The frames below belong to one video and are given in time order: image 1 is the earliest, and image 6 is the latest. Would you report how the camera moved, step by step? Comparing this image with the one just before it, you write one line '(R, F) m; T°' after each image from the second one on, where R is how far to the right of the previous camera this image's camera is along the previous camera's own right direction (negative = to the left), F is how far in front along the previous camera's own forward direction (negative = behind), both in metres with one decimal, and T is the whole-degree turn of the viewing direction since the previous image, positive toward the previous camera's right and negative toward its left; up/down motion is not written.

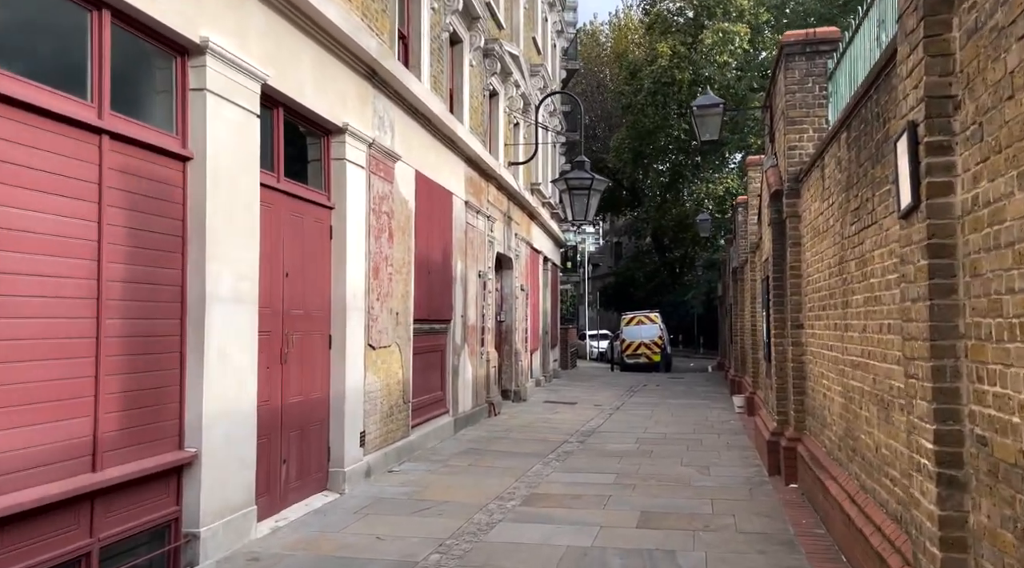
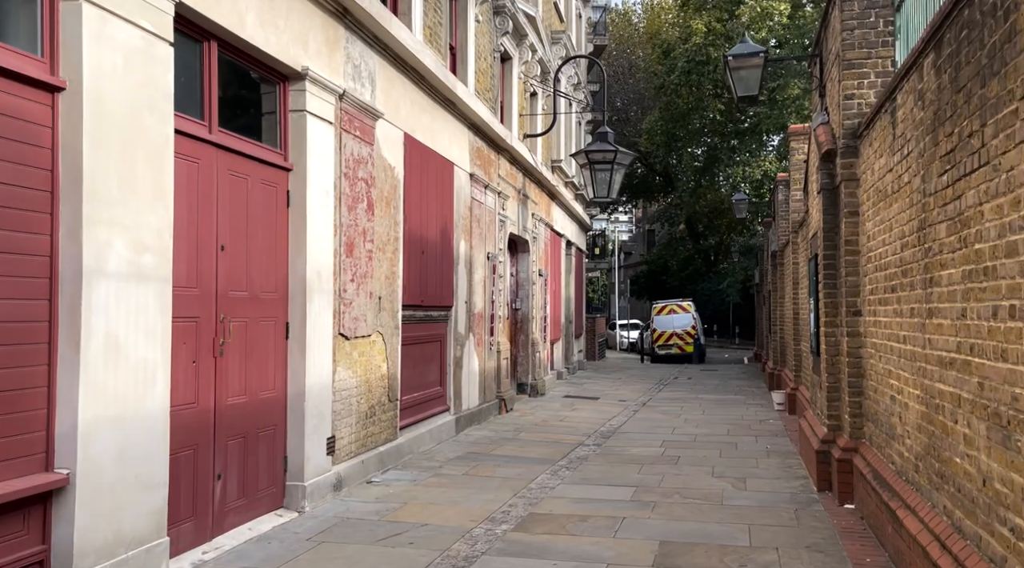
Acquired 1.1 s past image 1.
(+0.3, +1.5) m; -2°
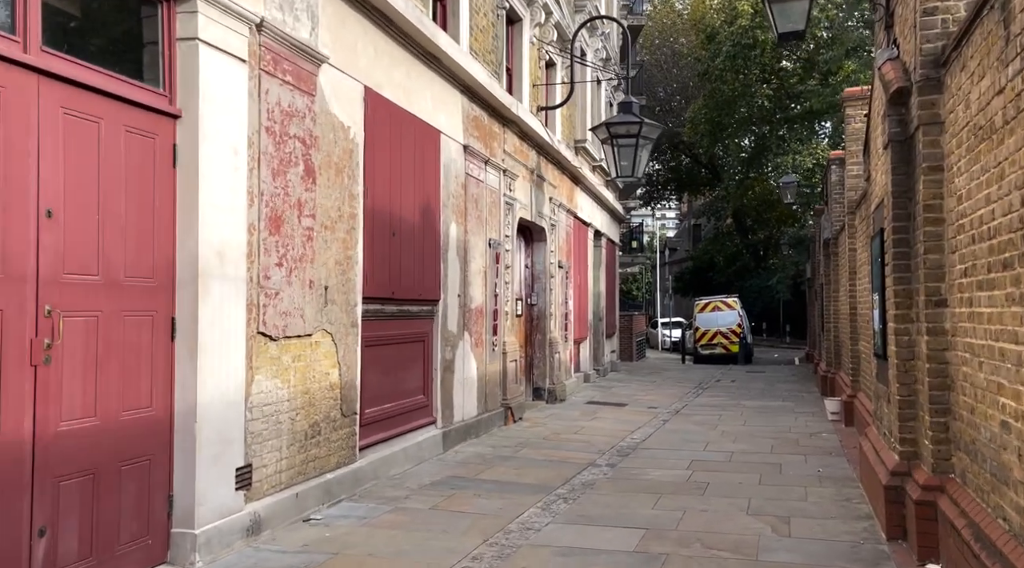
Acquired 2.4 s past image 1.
(+0.6, +1.9) m; -3°
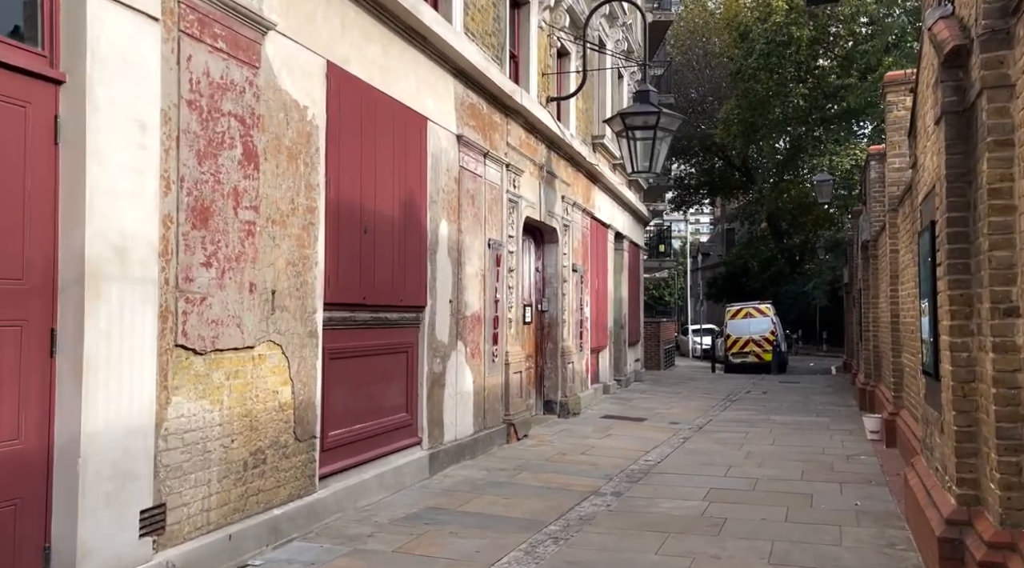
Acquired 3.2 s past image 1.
(+0.4, +1.1) m; -2°
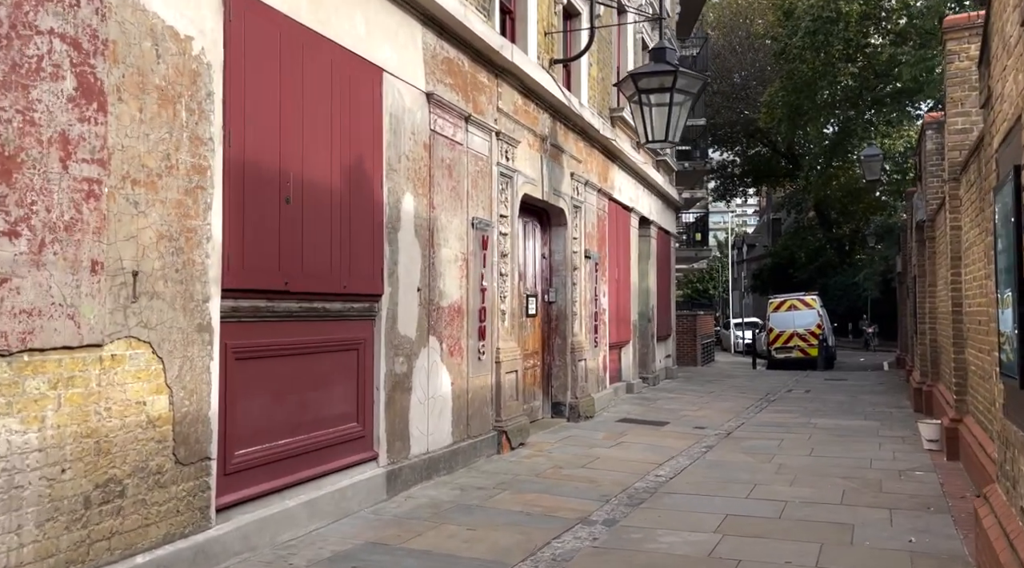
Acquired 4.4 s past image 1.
(+0.6, +1.6) m; -3°
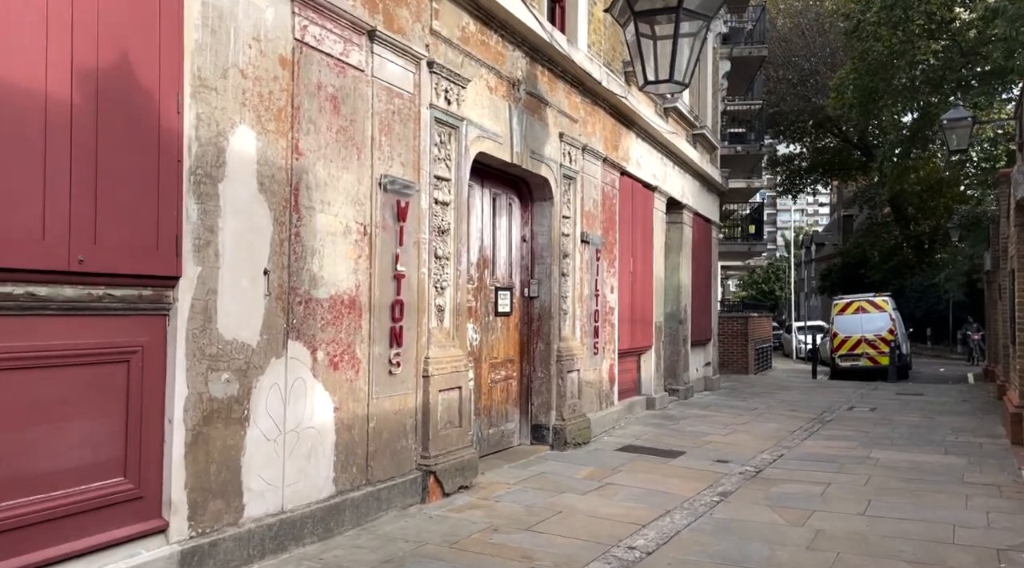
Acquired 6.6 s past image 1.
(+1.1, +2.8) m; -4°
